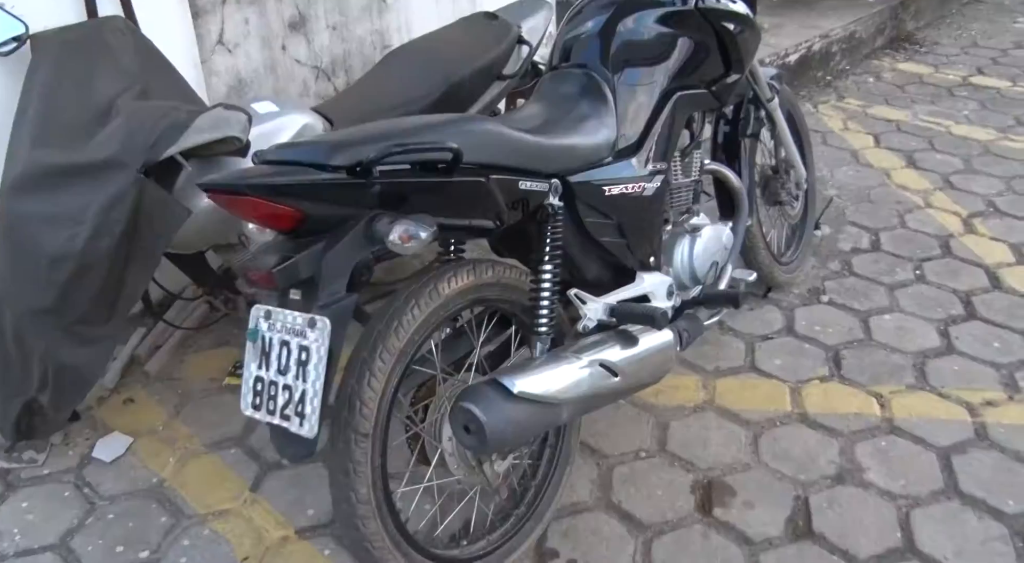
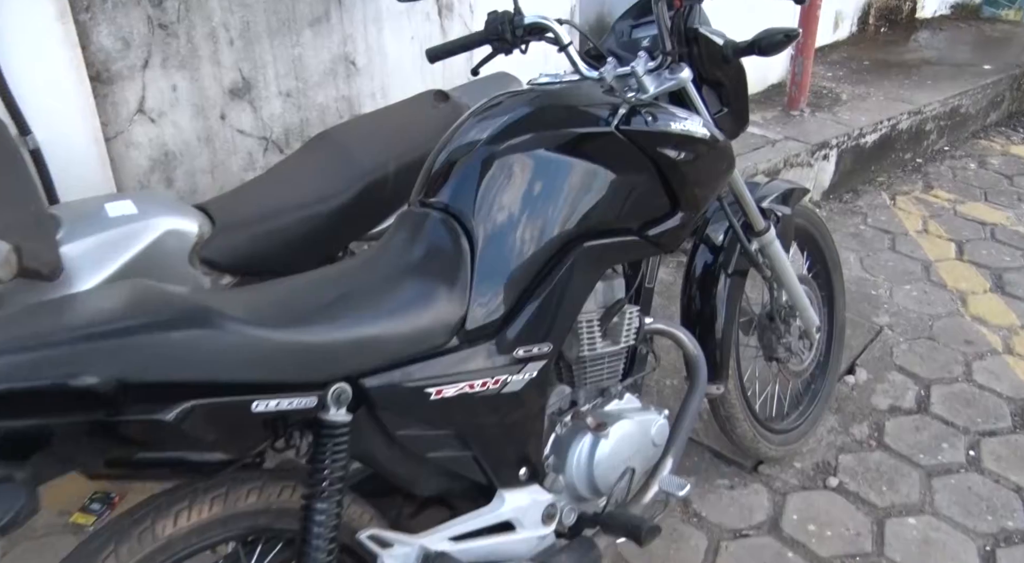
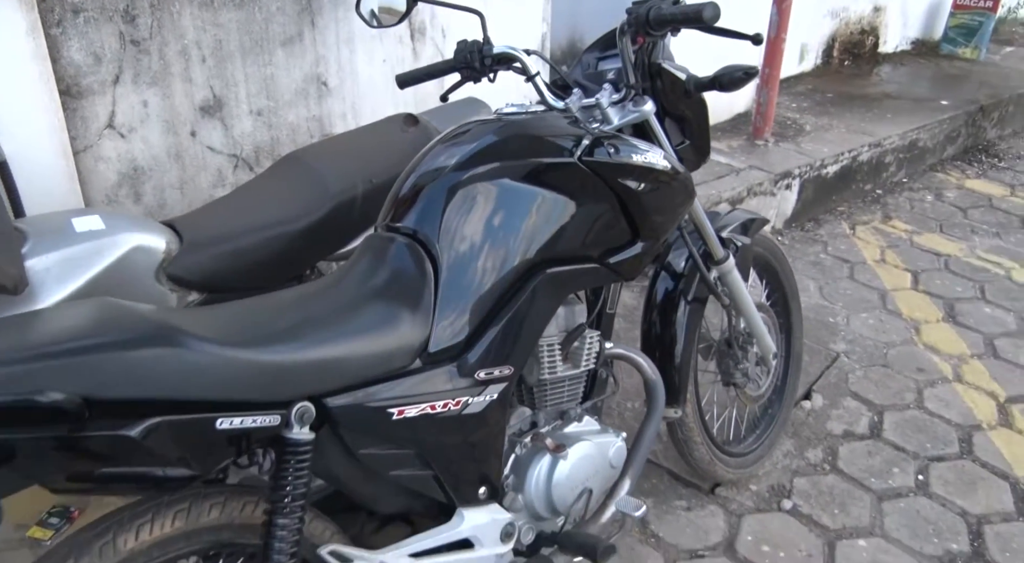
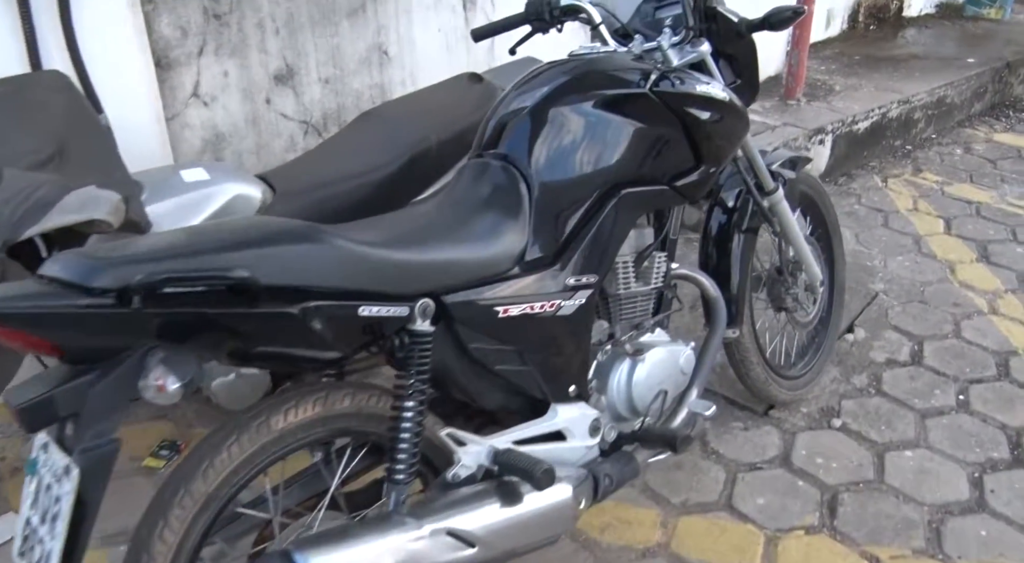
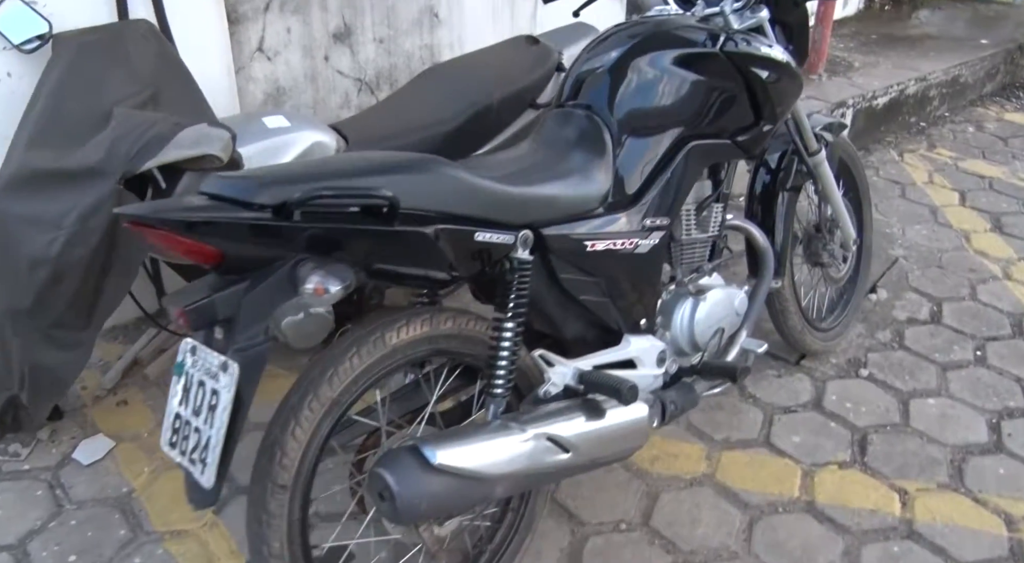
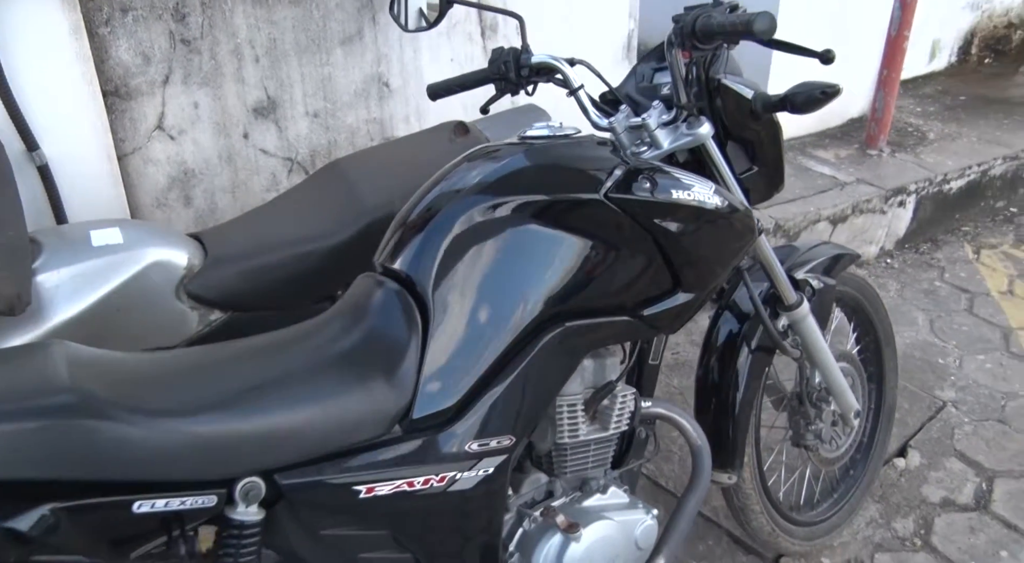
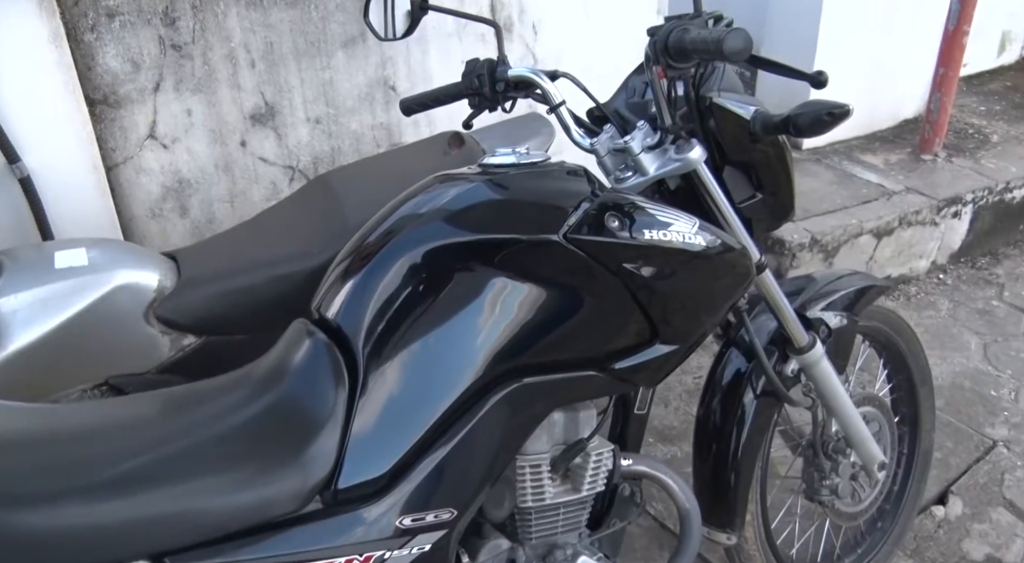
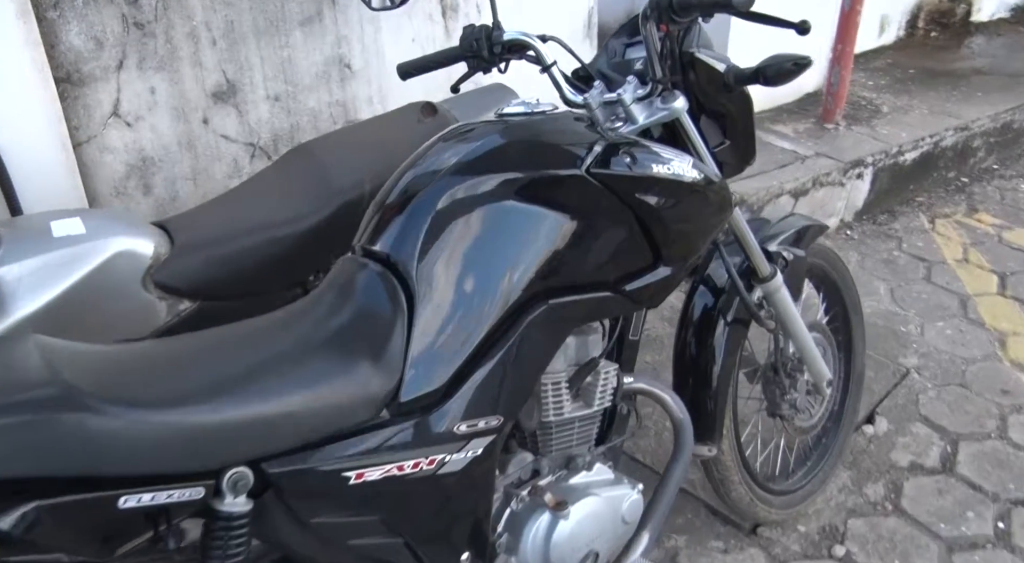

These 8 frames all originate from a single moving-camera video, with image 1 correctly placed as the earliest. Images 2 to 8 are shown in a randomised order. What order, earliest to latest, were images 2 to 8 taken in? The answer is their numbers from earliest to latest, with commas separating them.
5, 4, 2, 8, 7, 6, 3
